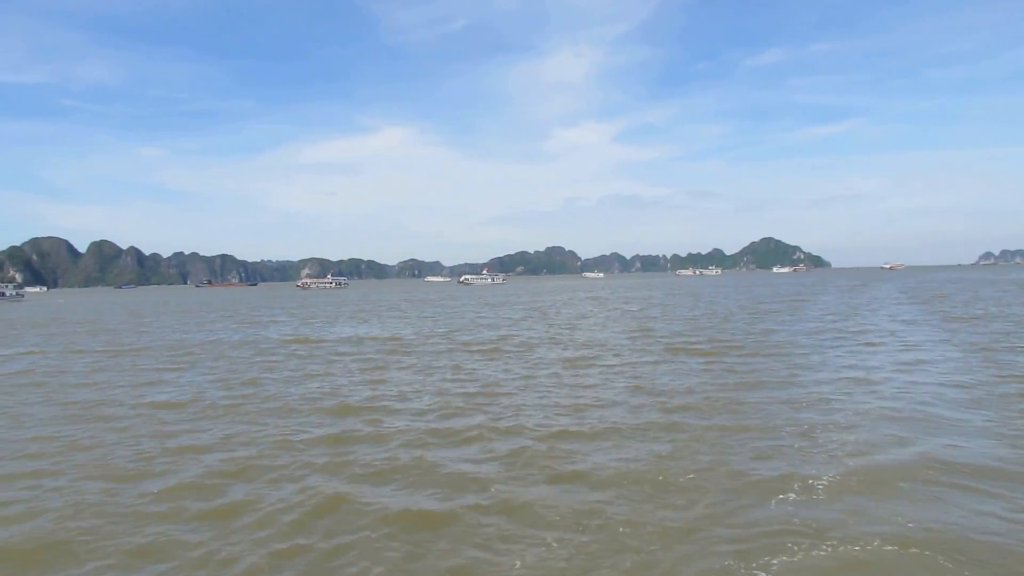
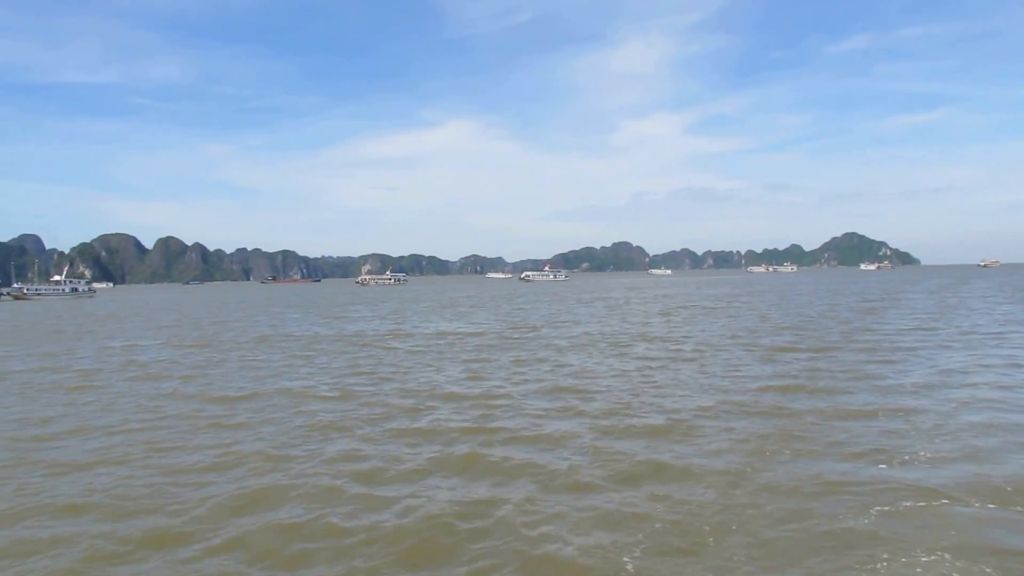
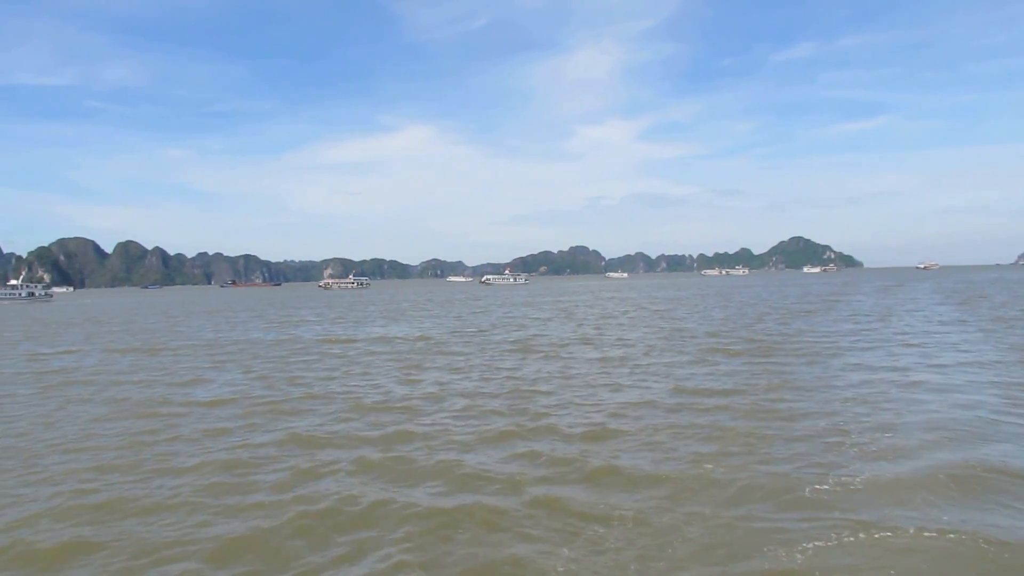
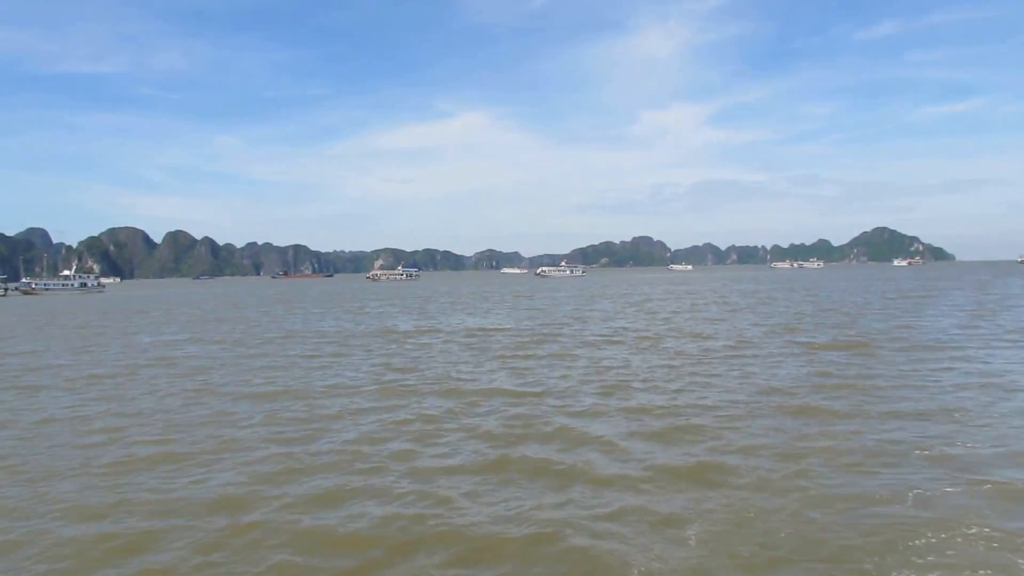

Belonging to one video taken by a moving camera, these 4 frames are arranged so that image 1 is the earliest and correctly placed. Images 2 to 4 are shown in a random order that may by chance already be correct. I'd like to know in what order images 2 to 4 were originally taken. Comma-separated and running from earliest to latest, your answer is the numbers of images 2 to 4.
3, 2, 4
